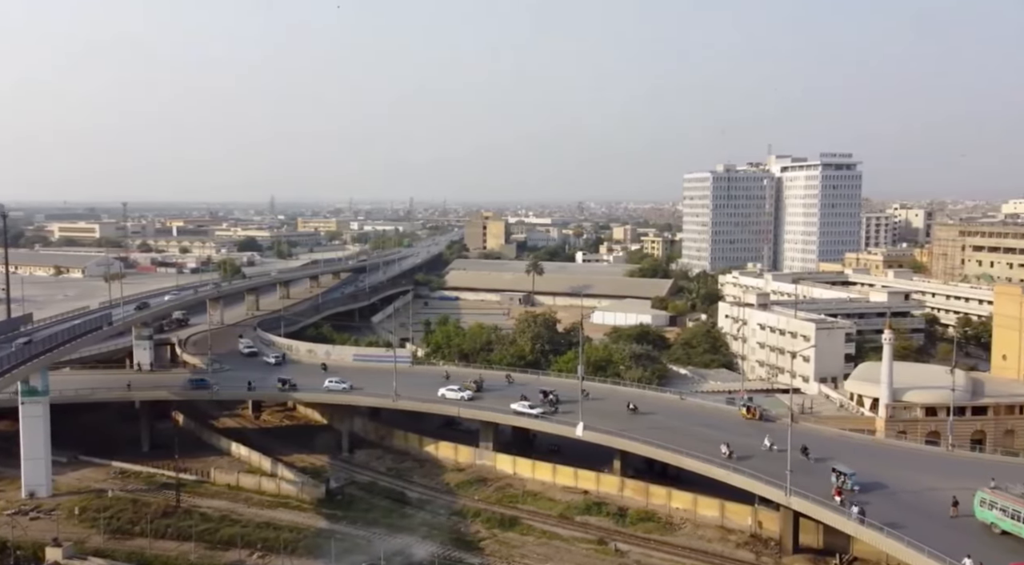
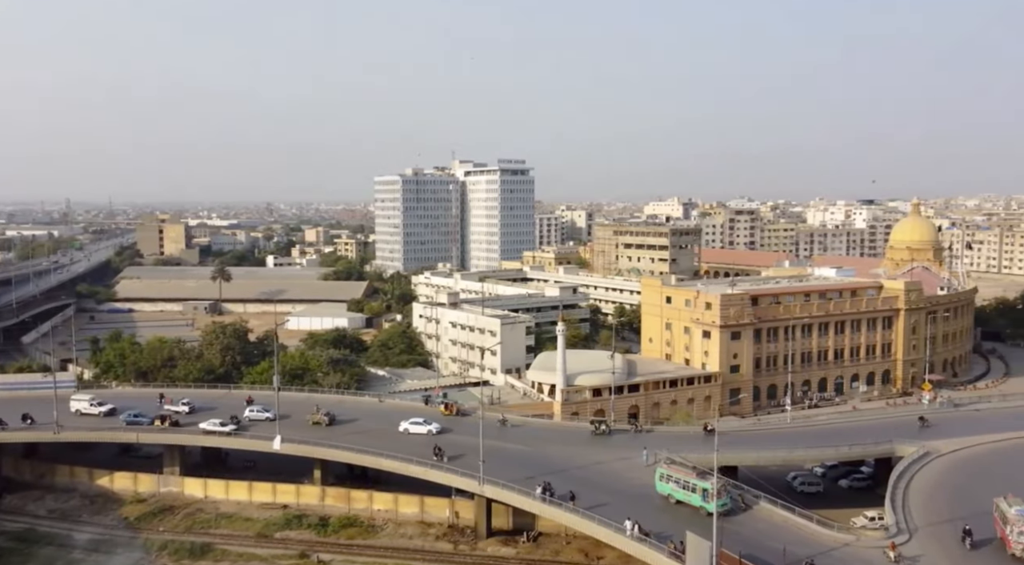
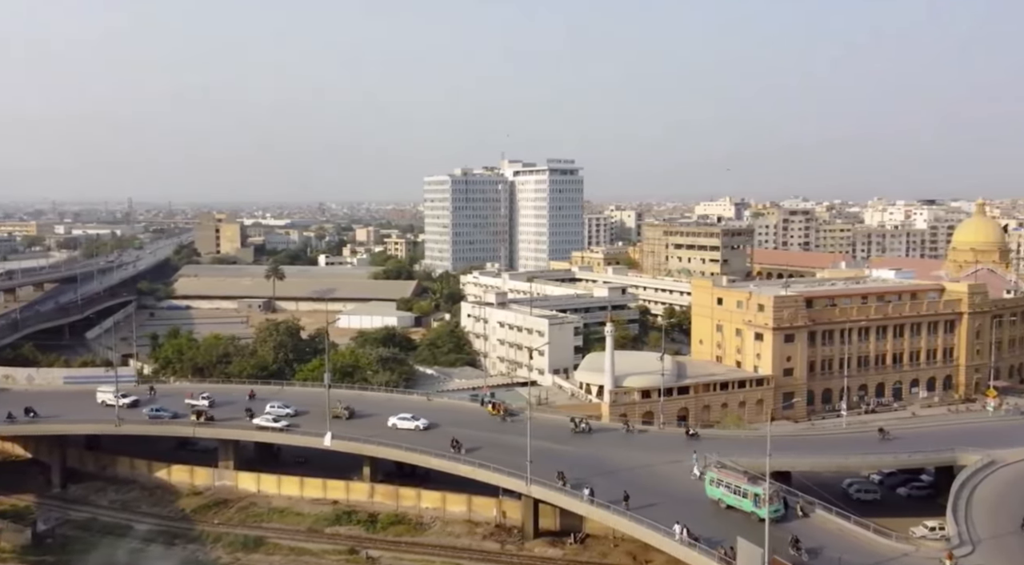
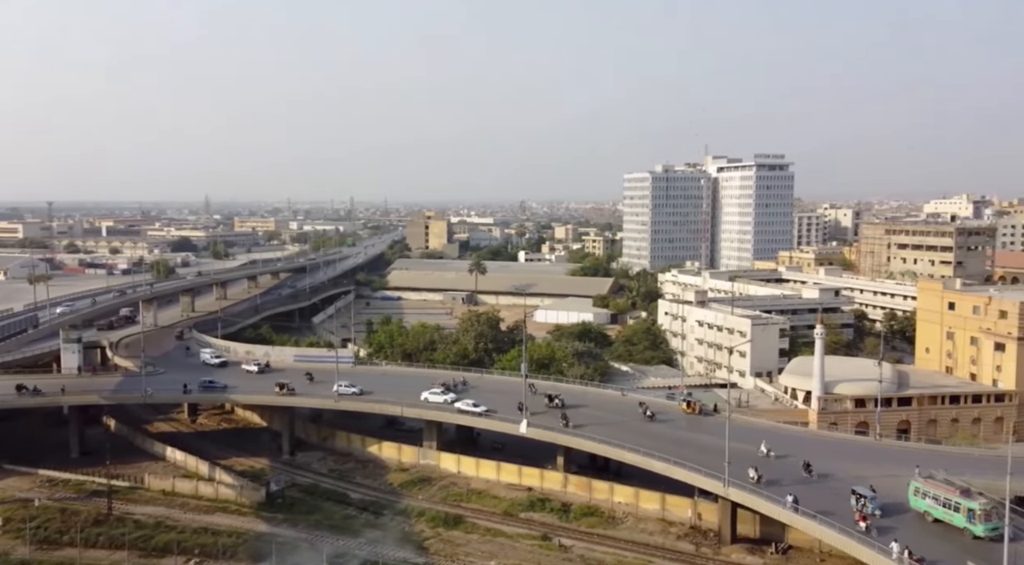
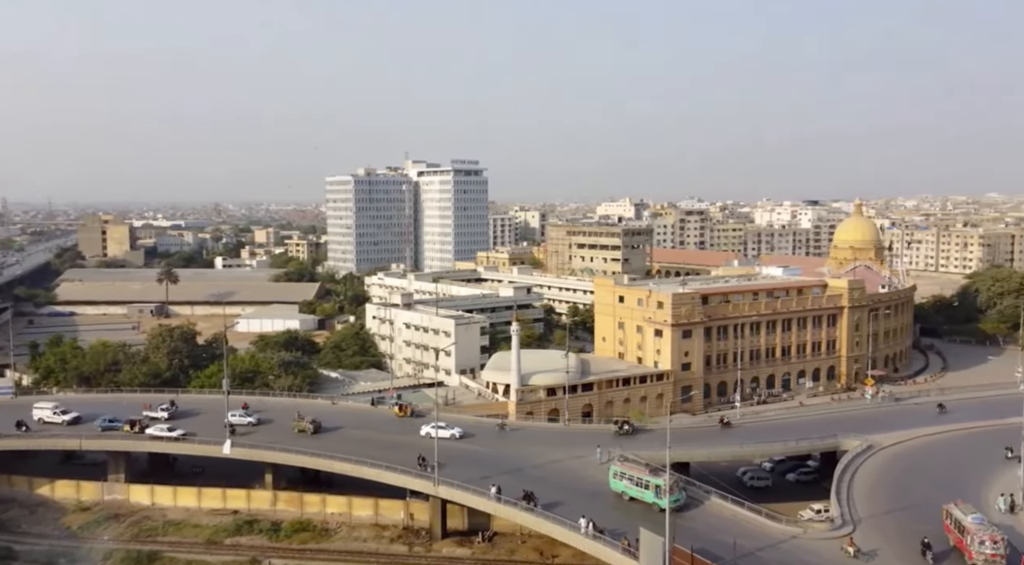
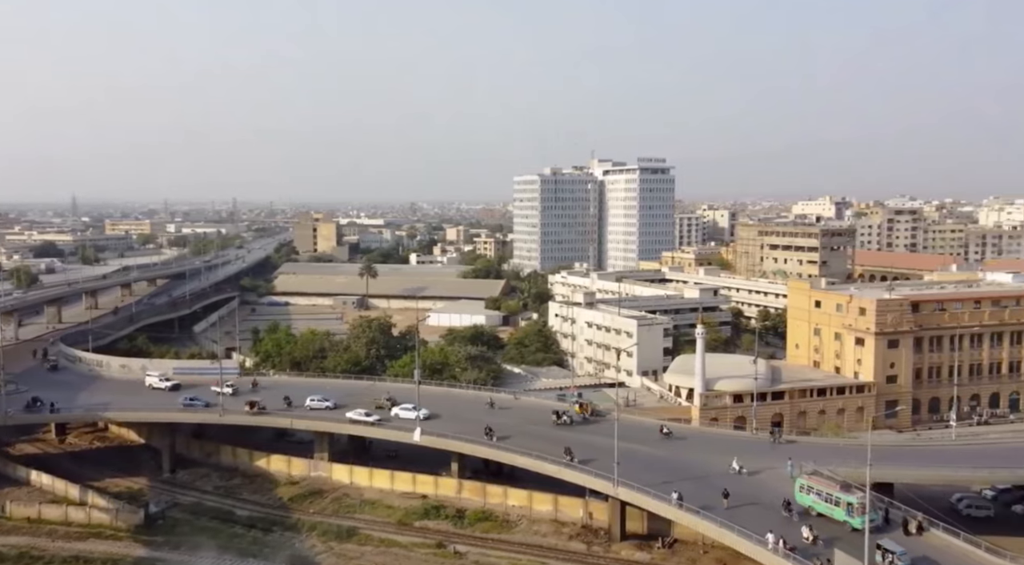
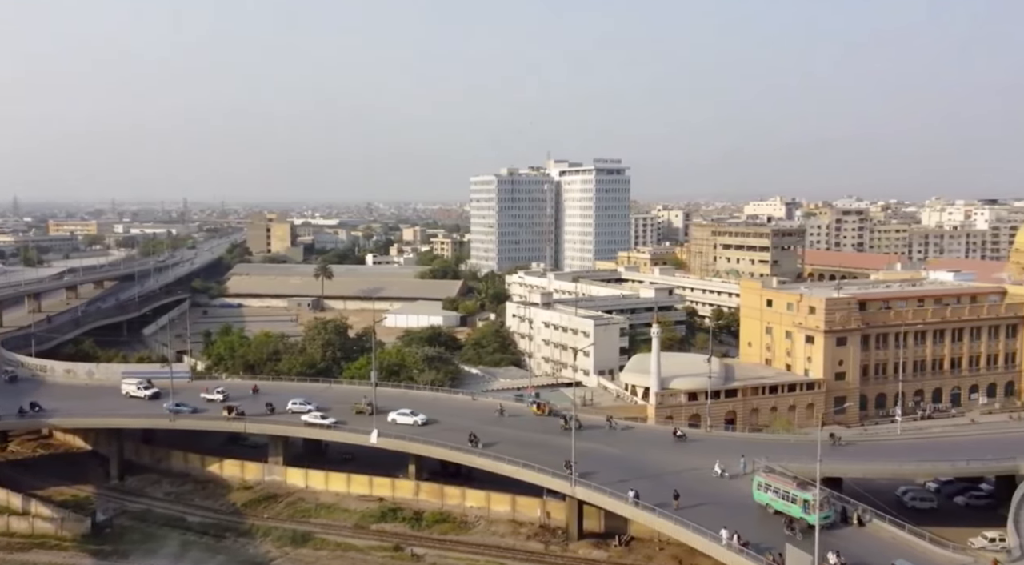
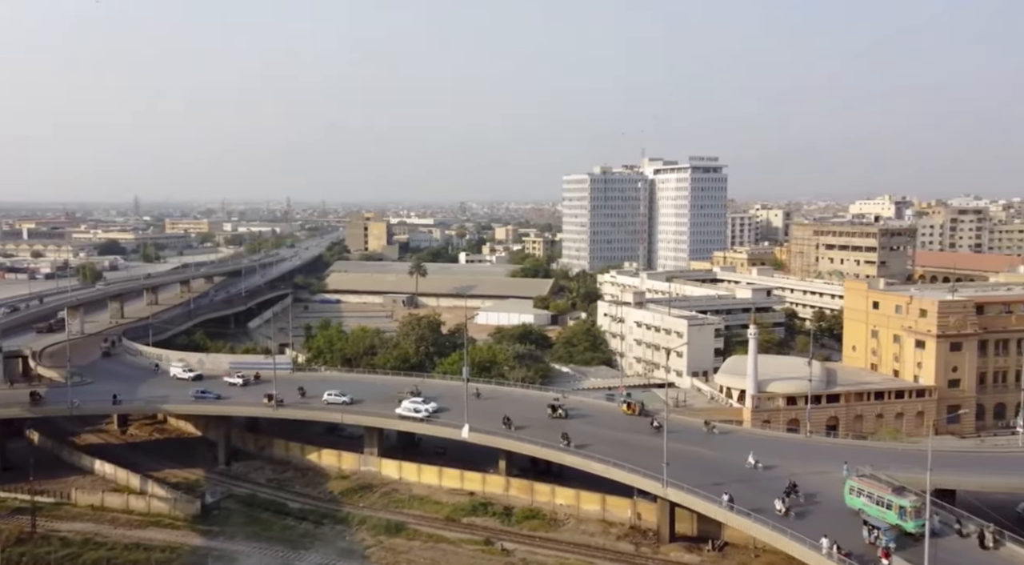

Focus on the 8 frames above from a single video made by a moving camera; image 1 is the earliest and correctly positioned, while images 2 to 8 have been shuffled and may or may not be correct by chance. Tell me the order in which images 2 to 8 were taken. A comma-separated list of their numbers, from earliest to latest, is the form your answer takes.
4, 8, 6, 7, 3, 2, 5
